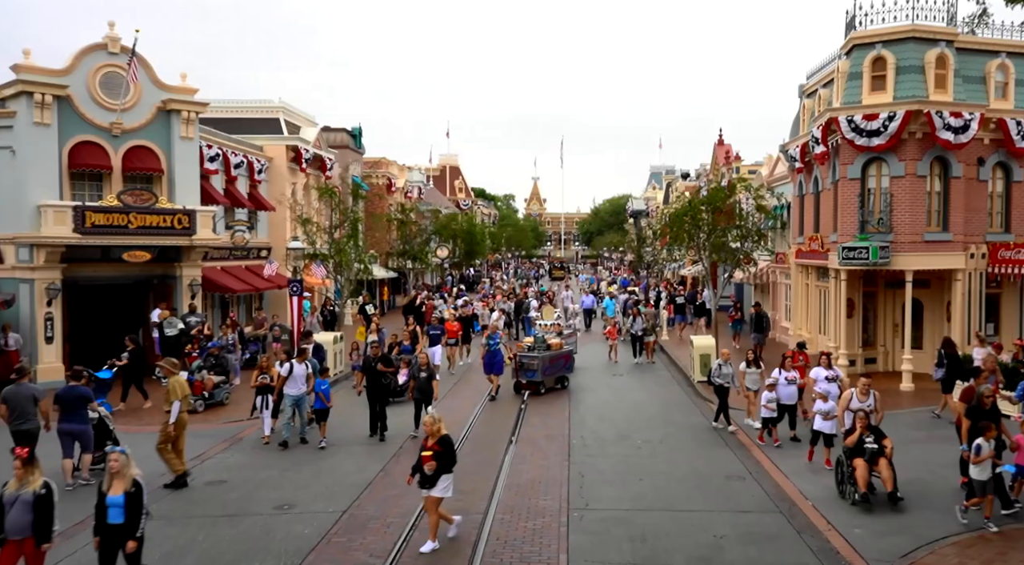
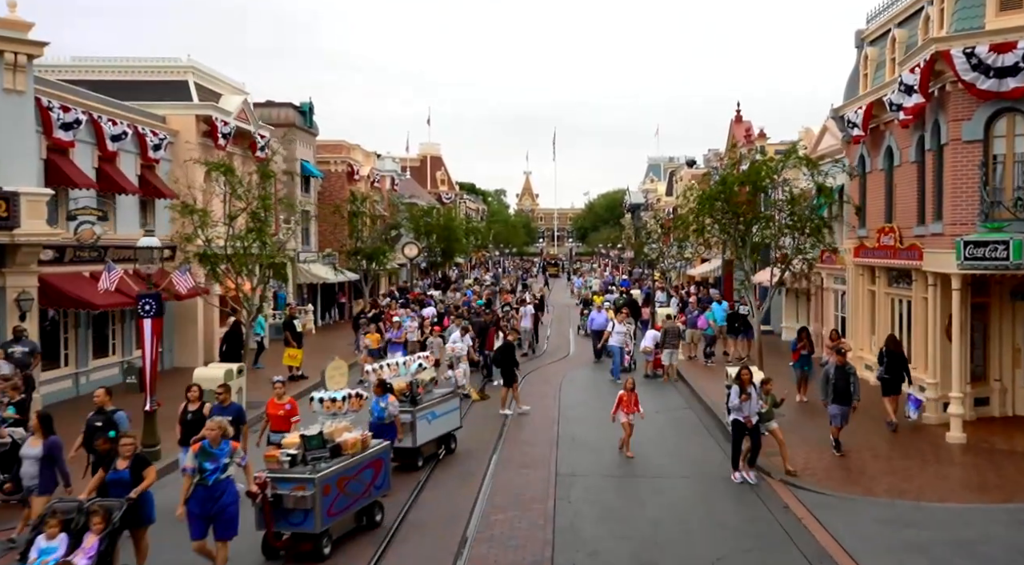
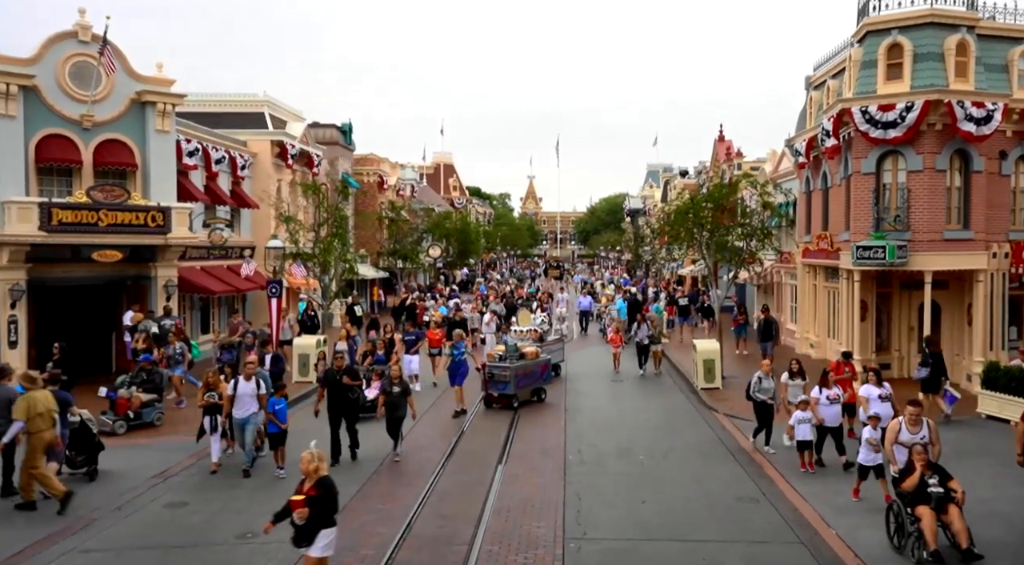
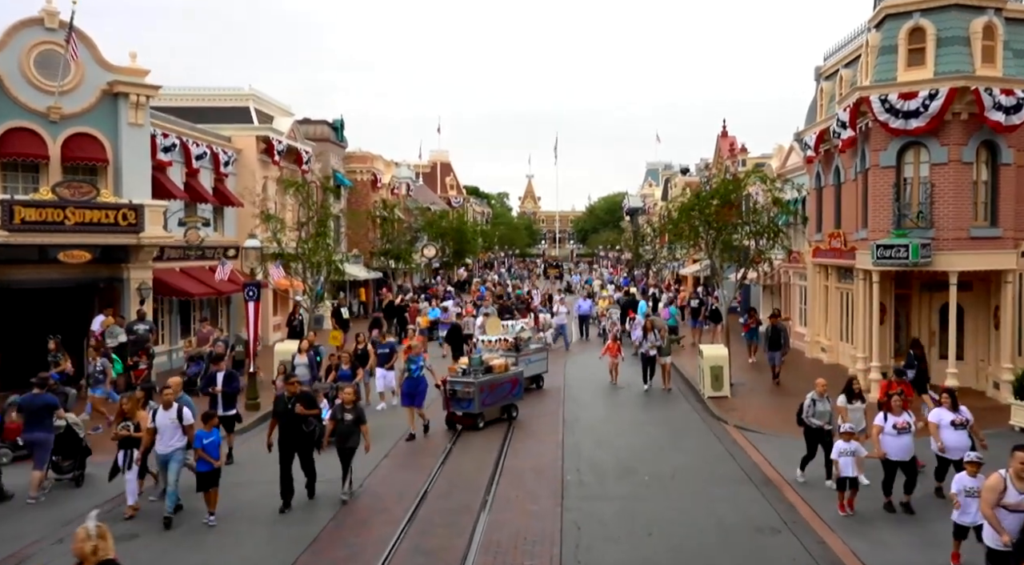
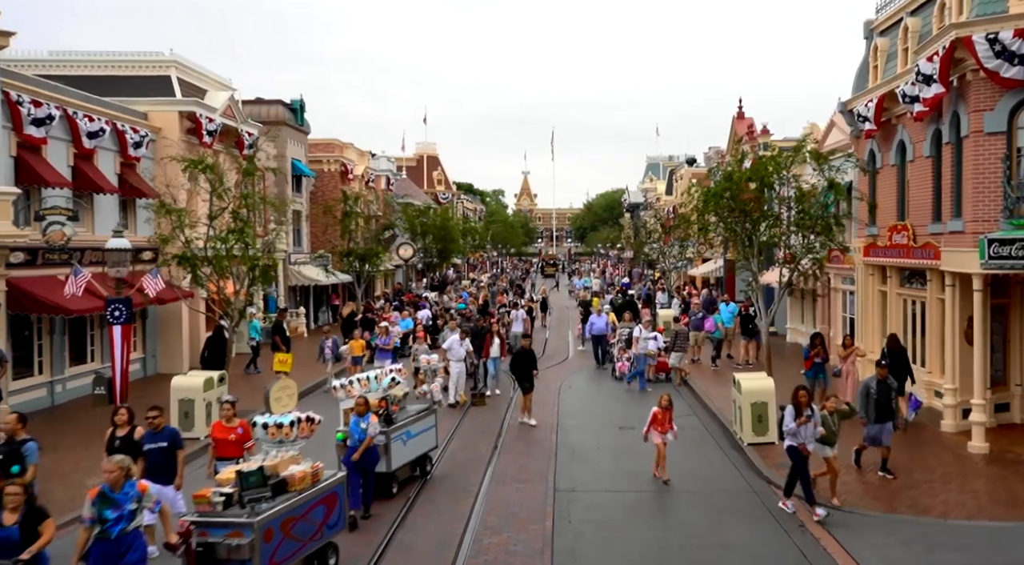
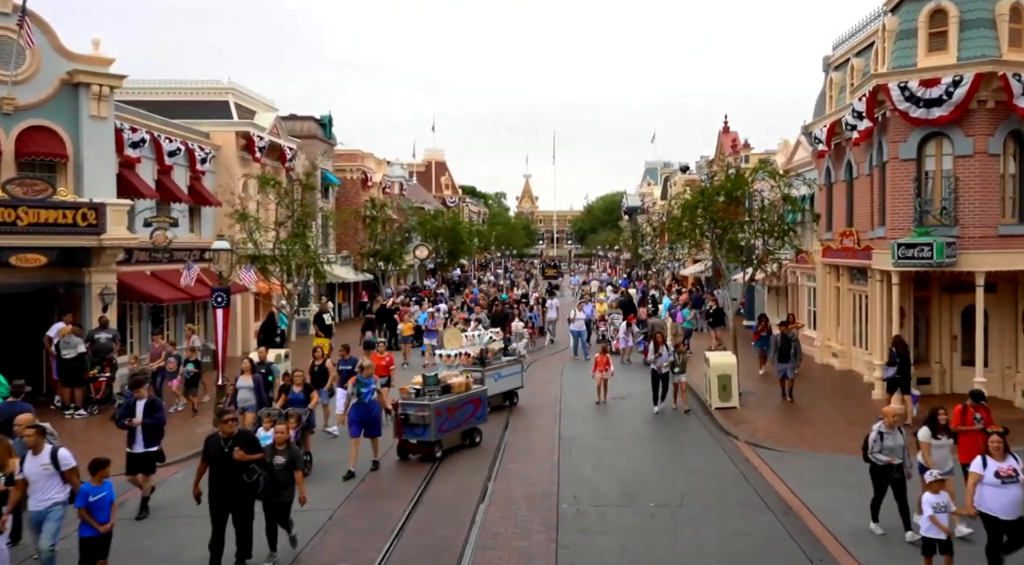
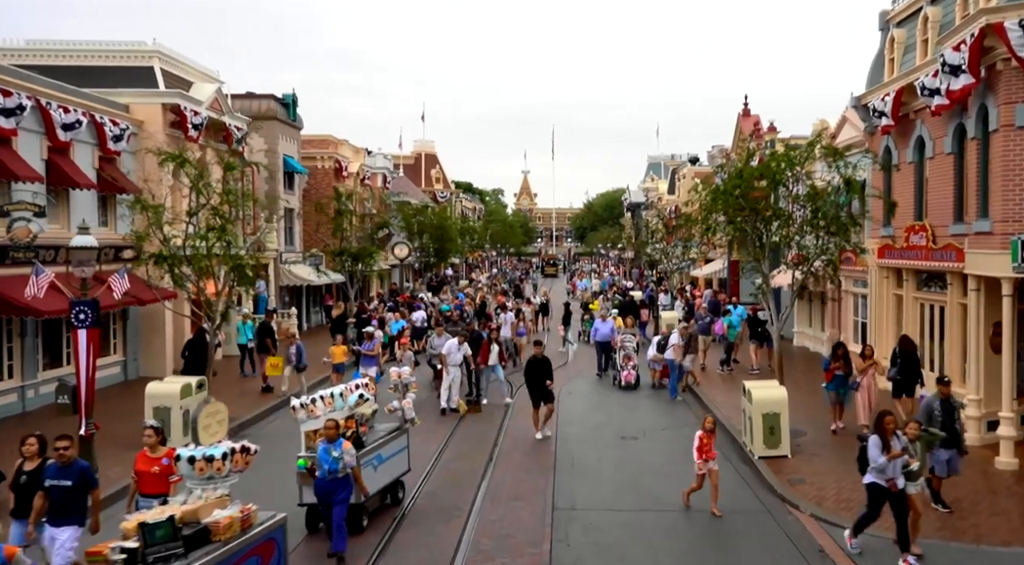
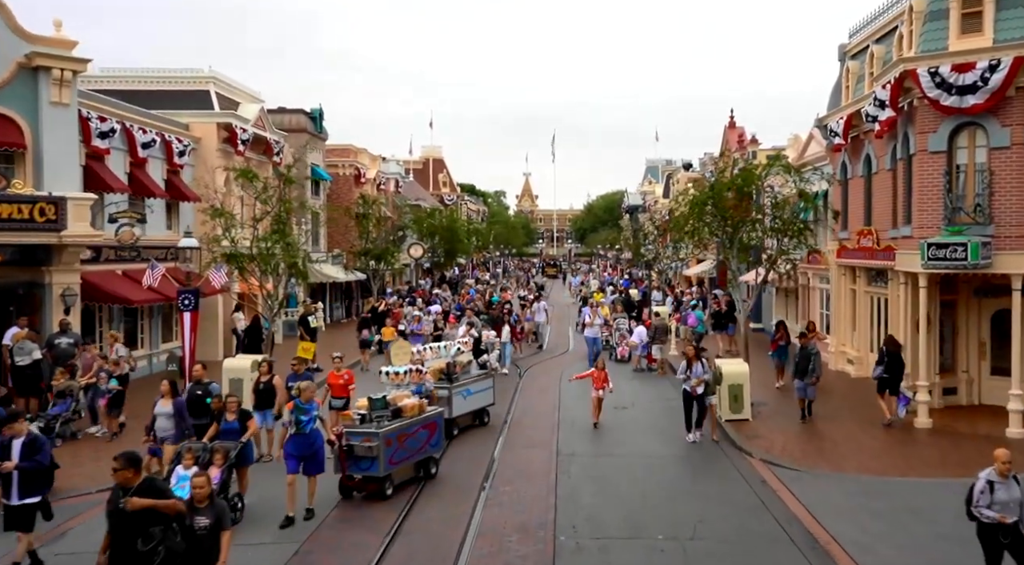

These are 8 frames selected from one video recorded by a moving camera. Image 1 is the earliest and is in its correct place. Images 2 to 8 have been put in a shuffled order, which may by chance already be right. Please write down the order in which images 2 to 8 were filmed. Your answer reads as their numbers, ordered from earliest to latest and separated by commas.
3, 4, 6, 8, 2, 5, 7
